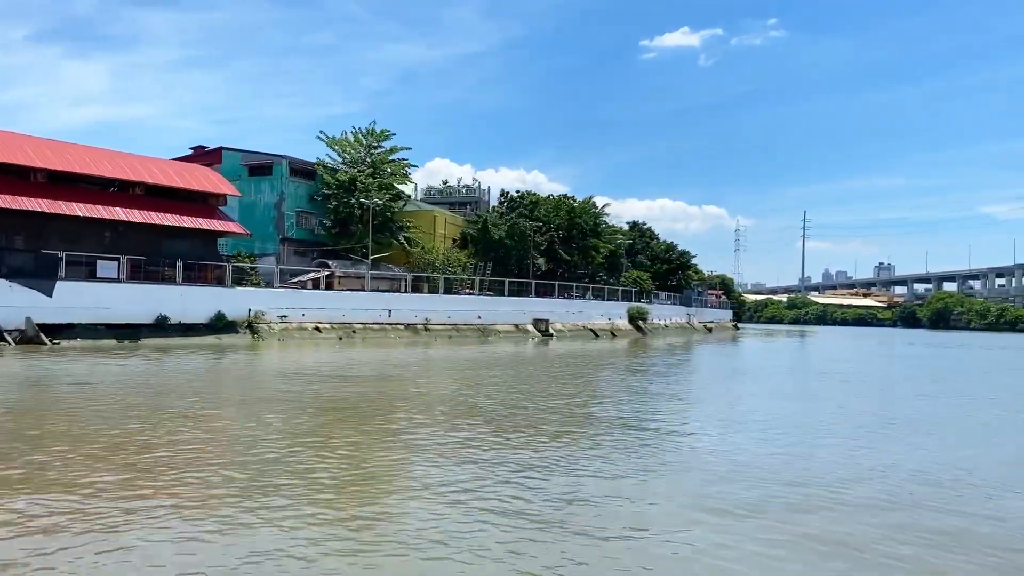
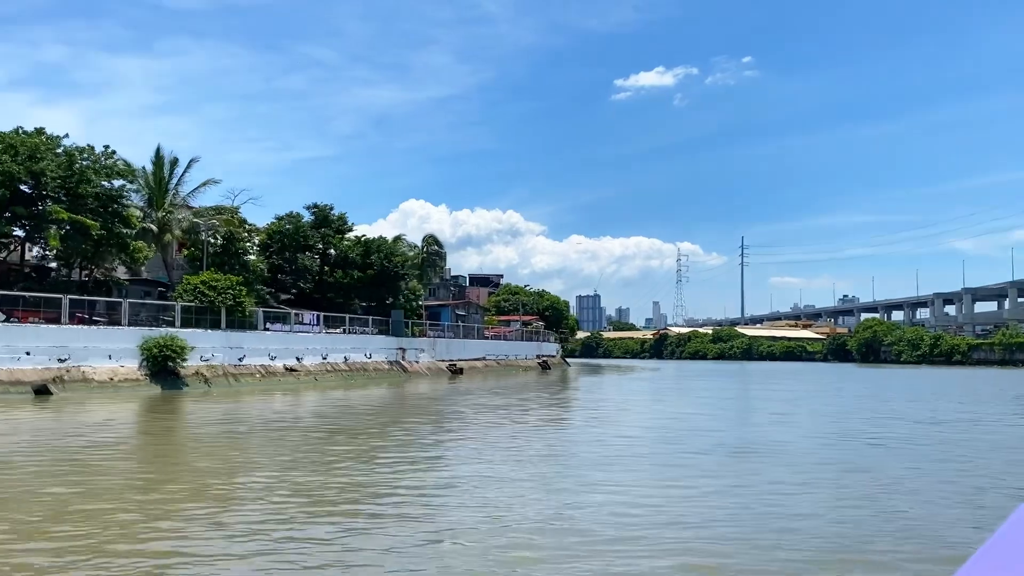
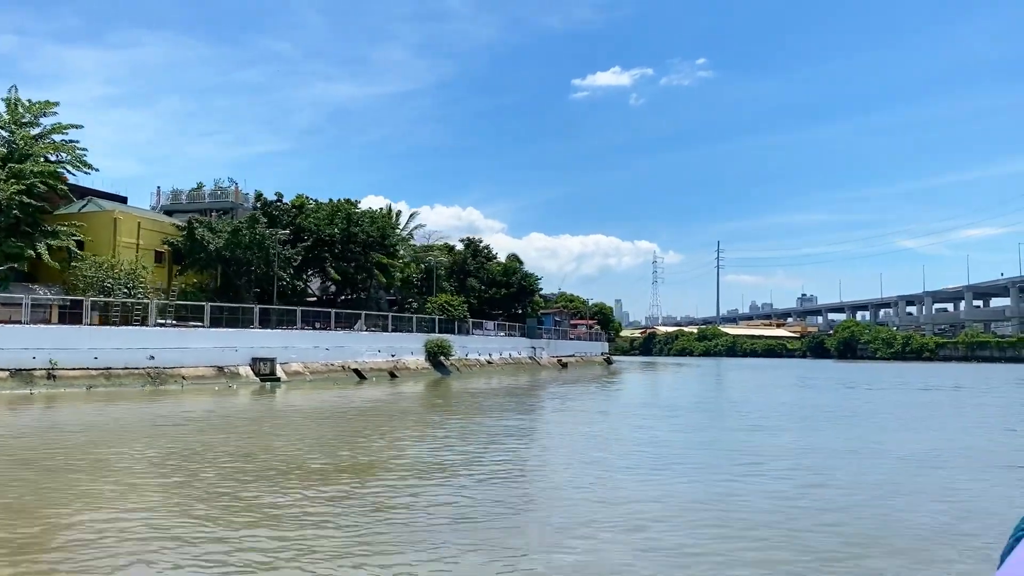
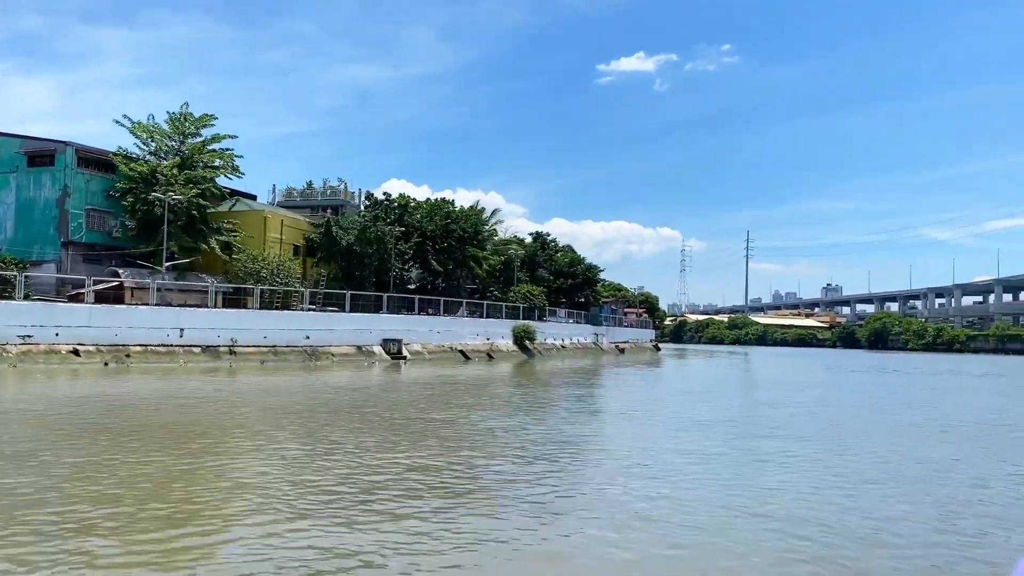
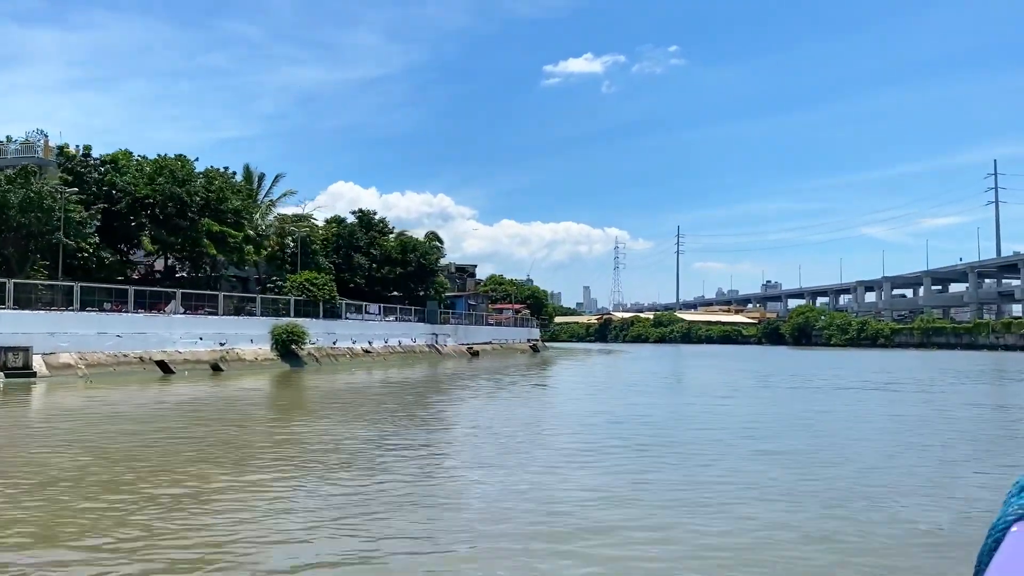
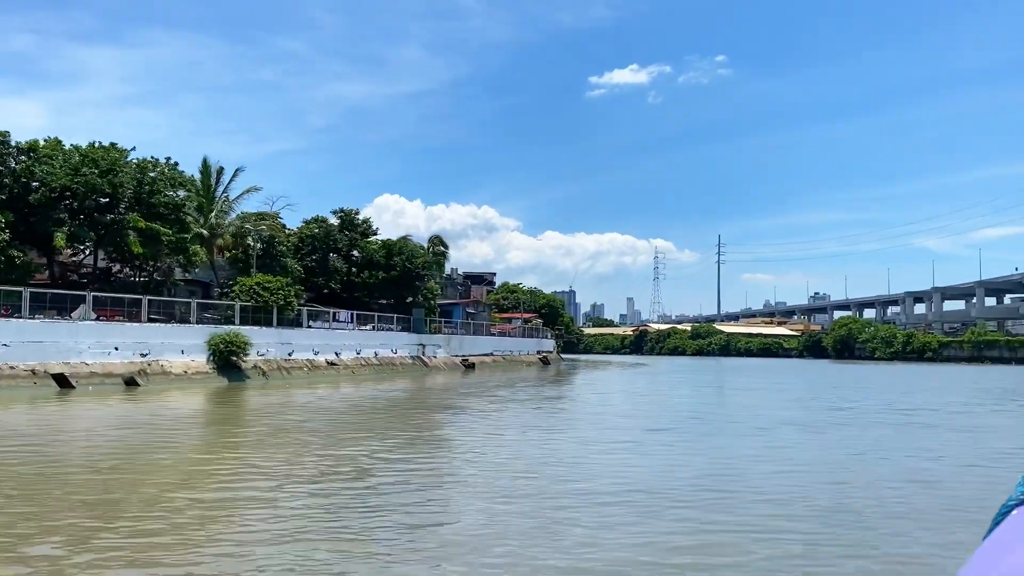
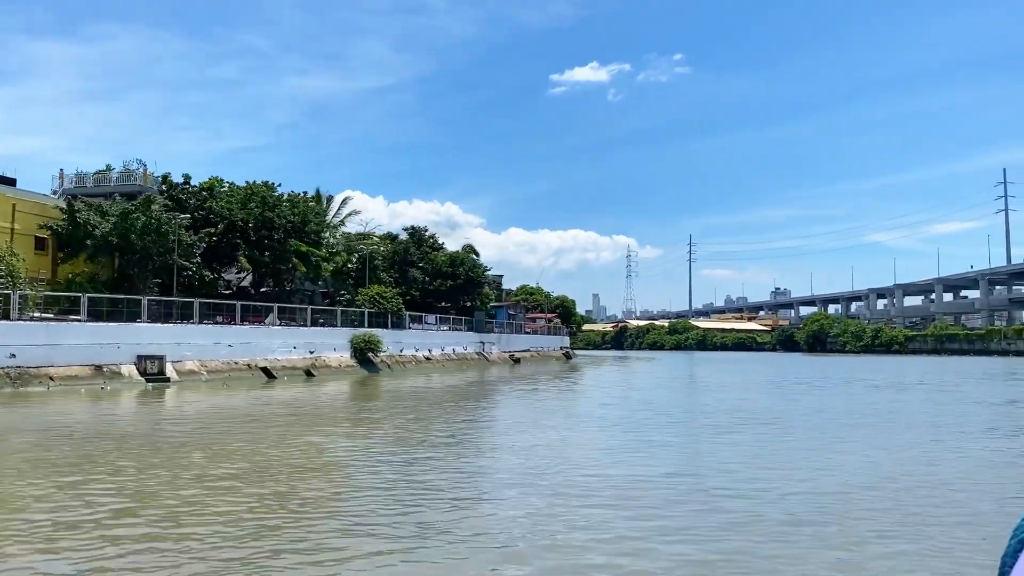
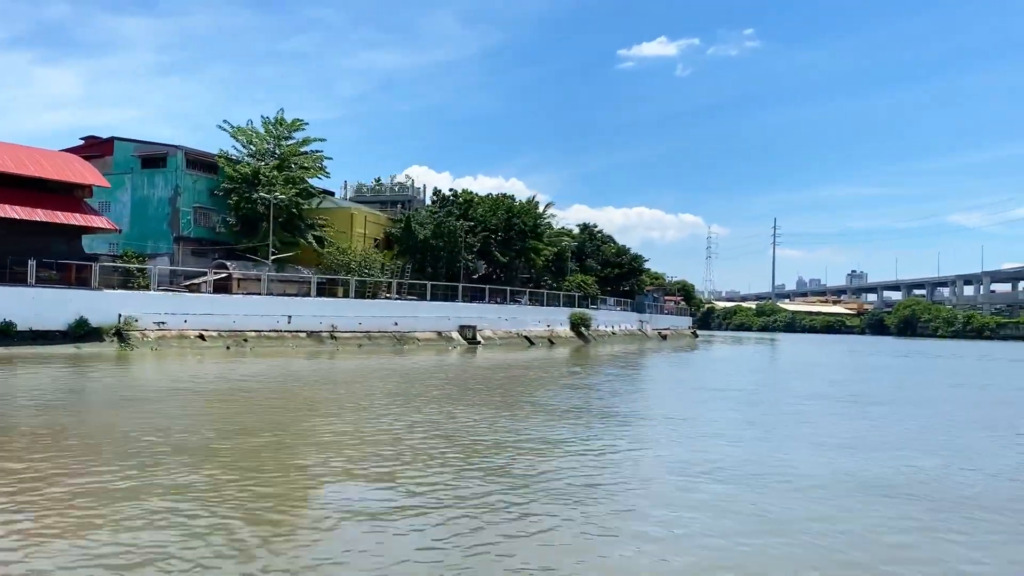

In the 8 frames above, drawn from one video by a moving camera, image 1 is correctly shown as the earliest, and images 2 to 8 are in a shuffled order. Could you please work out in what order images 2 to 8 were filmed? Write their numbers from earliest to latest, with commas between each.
8, 4, 3, 7, 5, 6, 2
